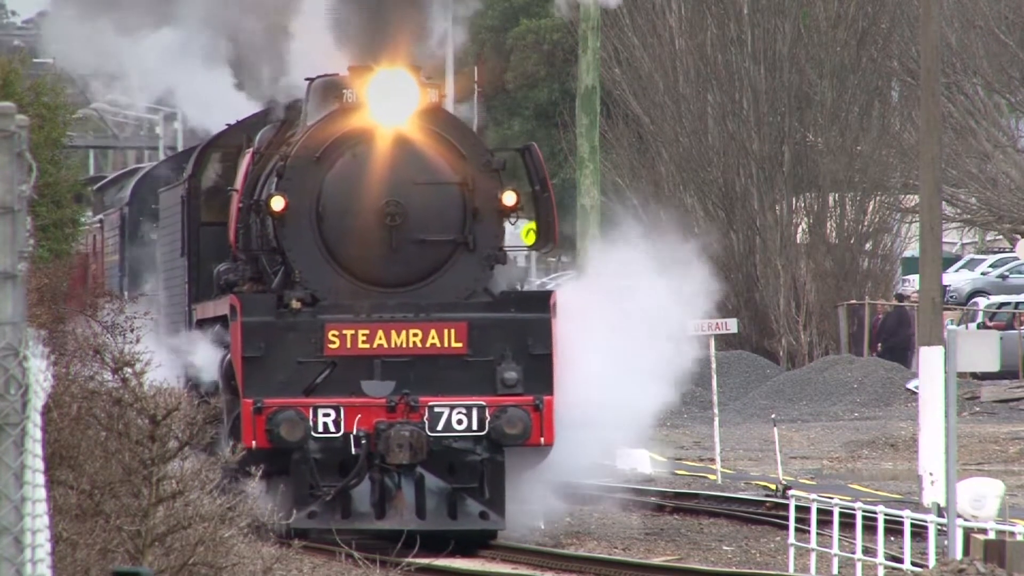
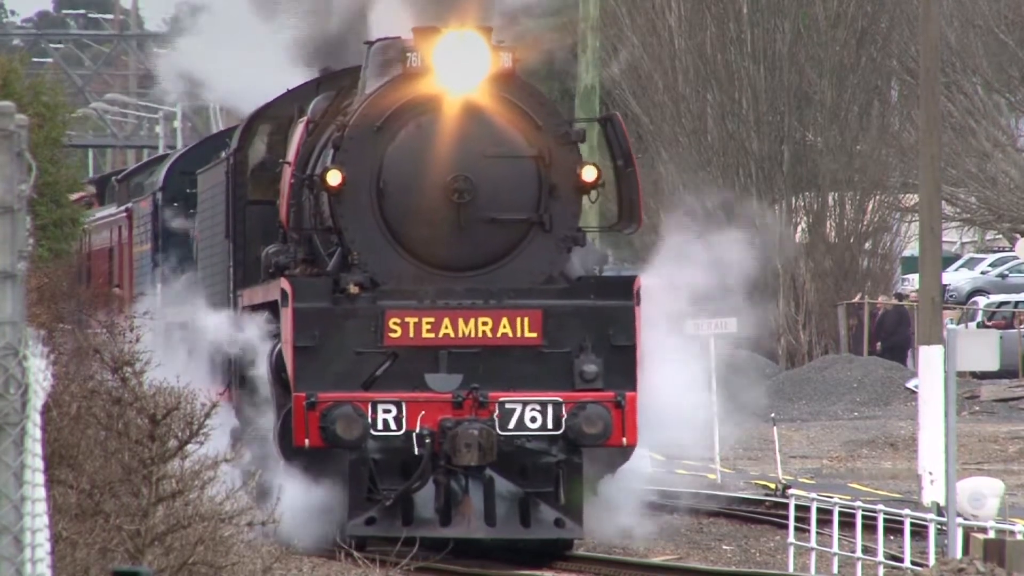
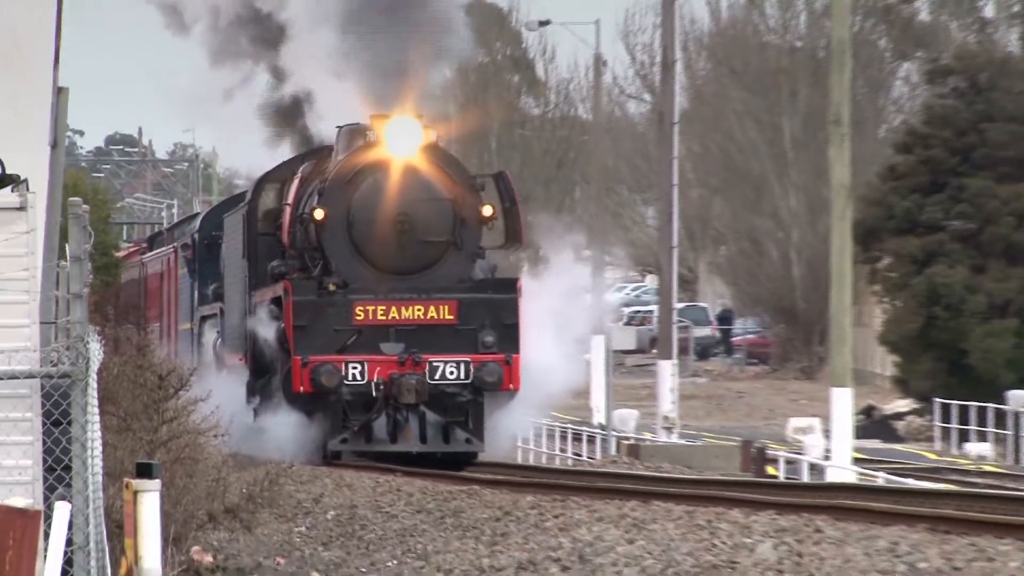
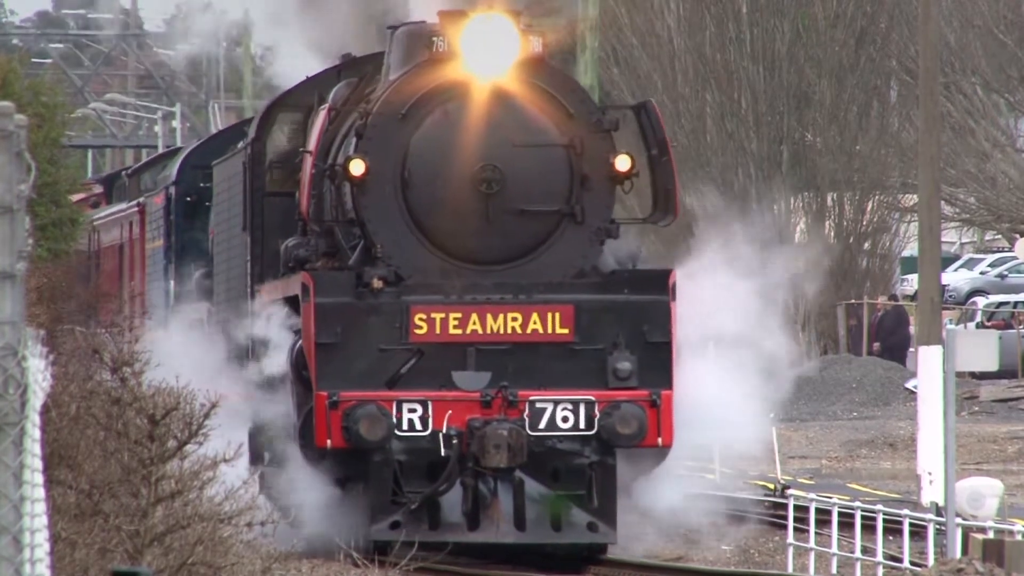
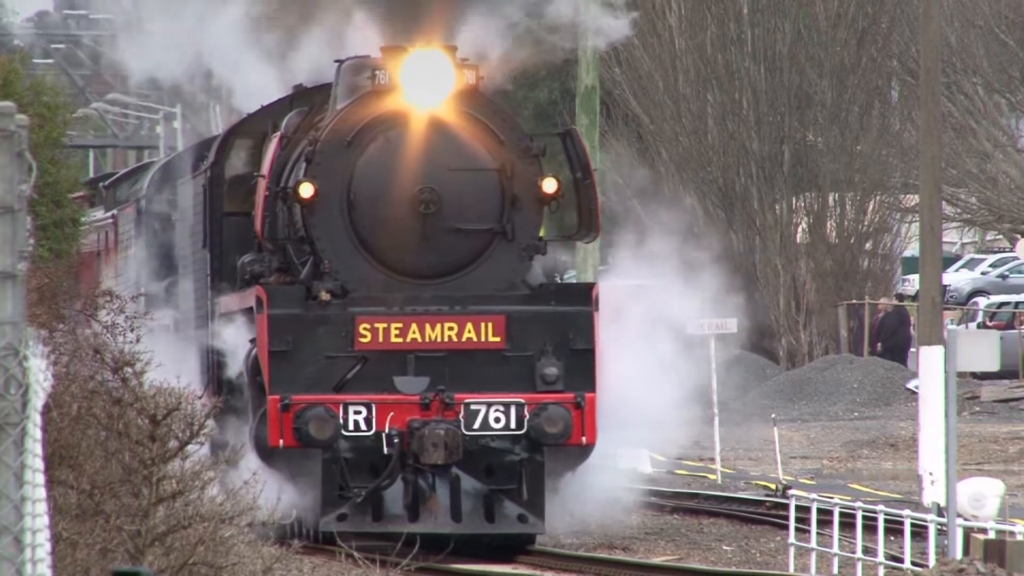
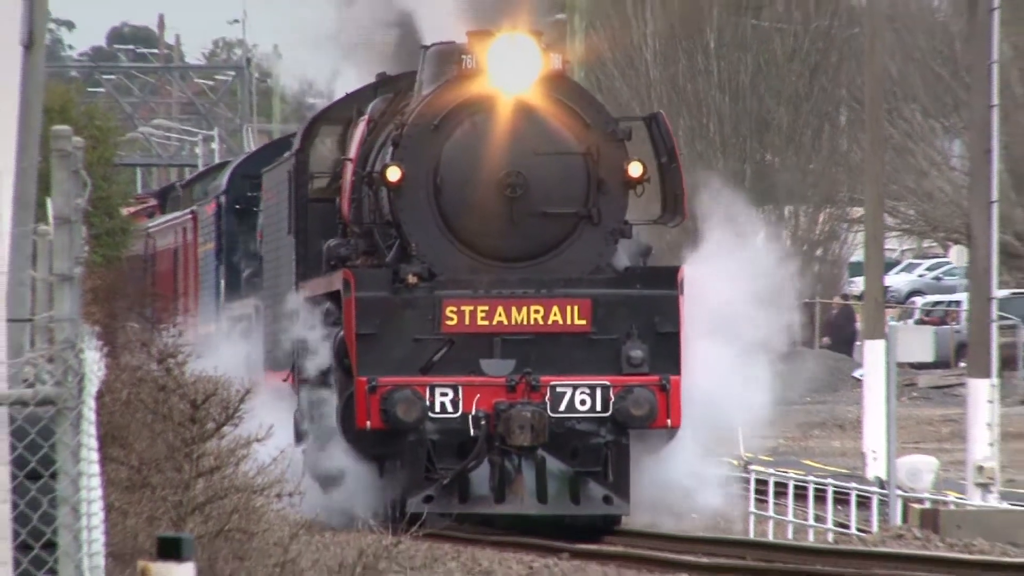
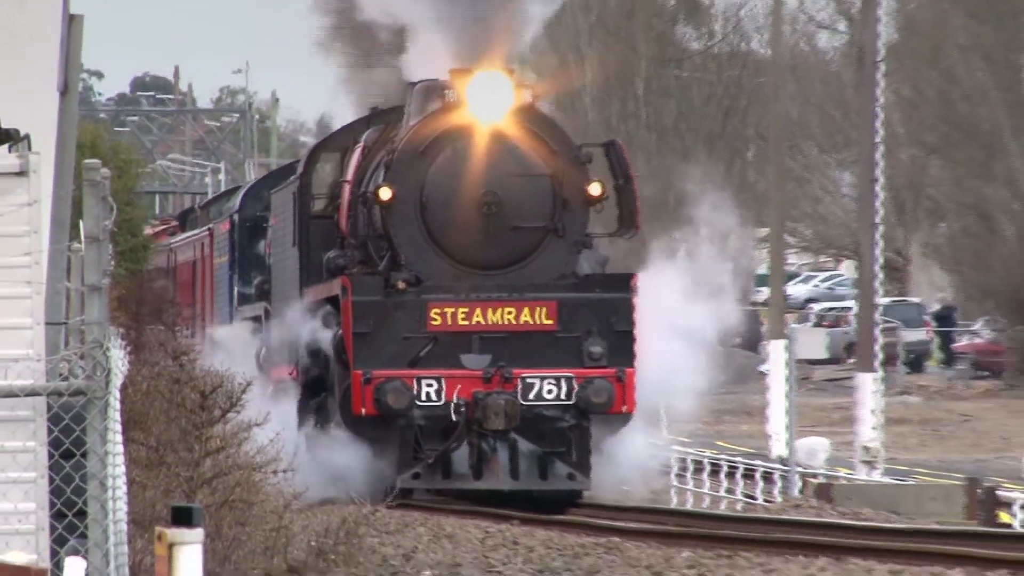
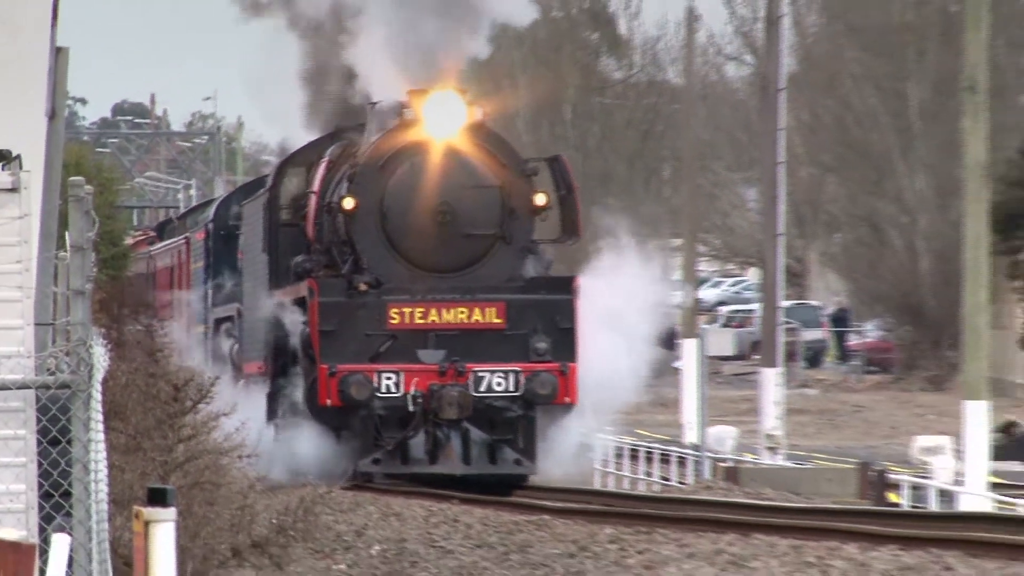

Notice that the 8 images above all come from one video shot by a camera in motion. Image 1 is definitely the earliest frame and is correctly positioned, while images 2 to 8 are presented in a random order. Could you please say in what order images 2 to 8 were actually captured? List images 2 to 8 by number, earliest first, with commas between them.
5, 2, 4, 6, 7, 8, 3
